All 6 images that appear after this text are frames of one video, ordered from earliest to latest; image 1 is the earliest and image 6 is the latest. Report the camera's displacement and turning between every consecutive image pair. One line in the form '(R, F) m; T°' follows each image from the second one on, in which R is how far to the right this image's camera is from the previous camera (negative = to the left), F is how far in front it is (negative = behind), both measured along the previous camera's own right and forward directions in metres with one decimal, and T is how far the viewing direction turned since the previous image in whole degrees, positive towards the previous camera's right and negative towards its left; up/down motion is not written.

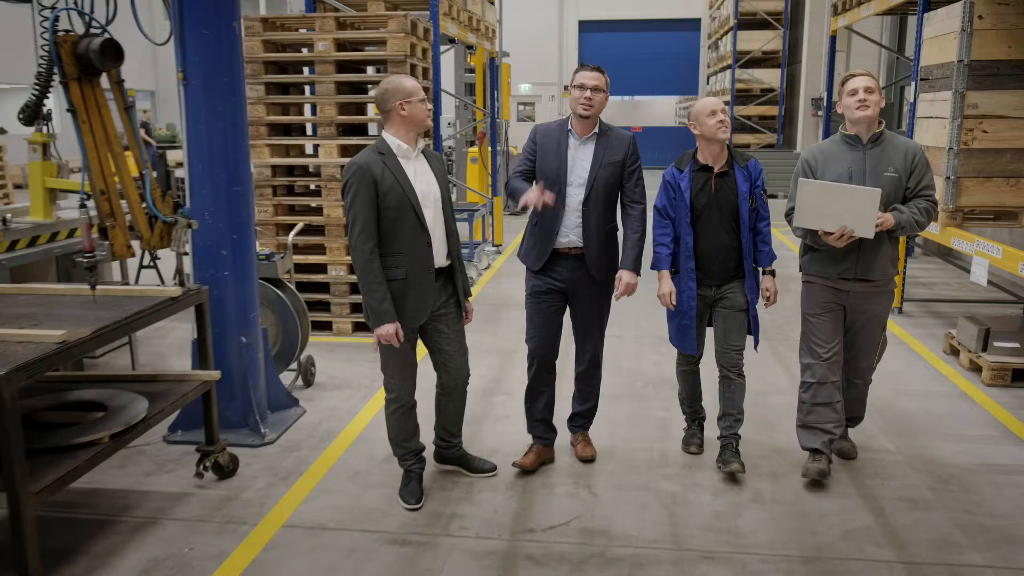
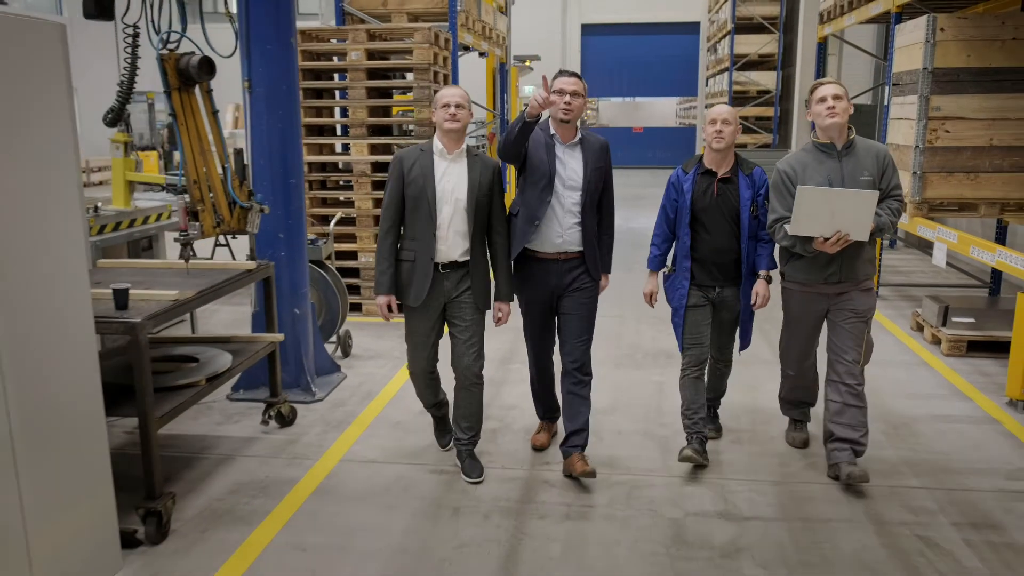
(-0.1, -0.7) m; 0°
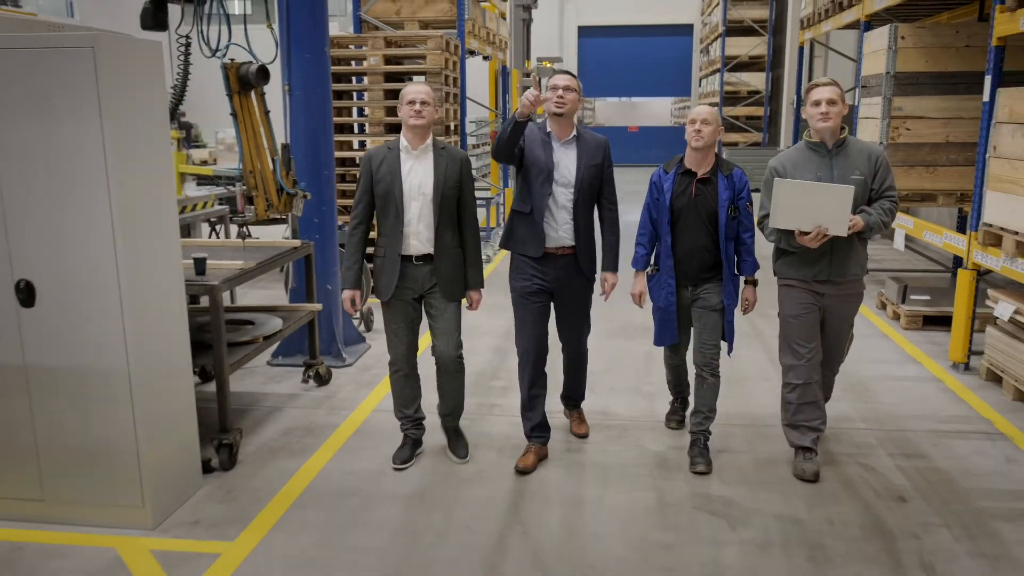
(-0.1, -0.7) m; 0°
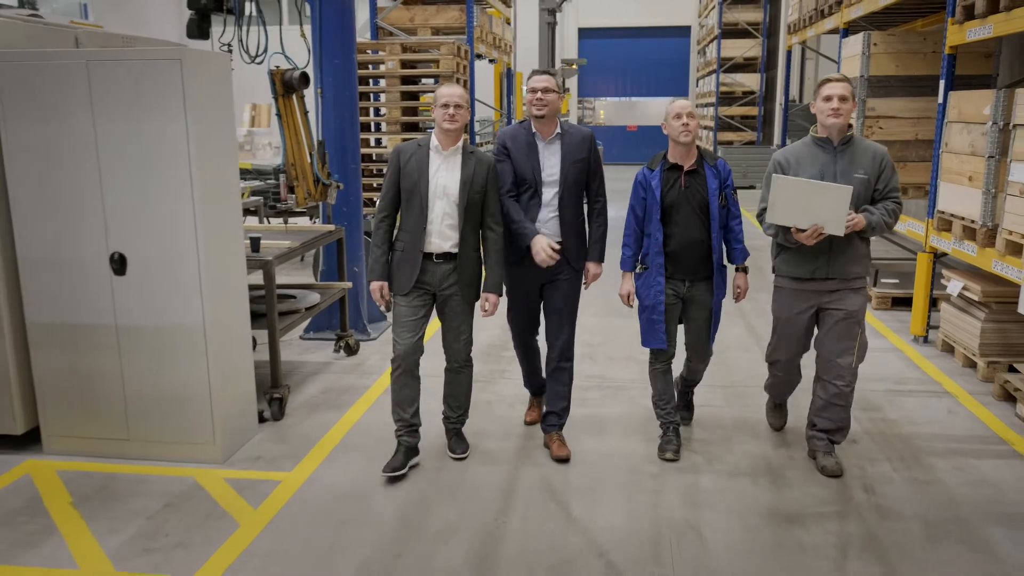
(-0.1, -0.6) m; 0°
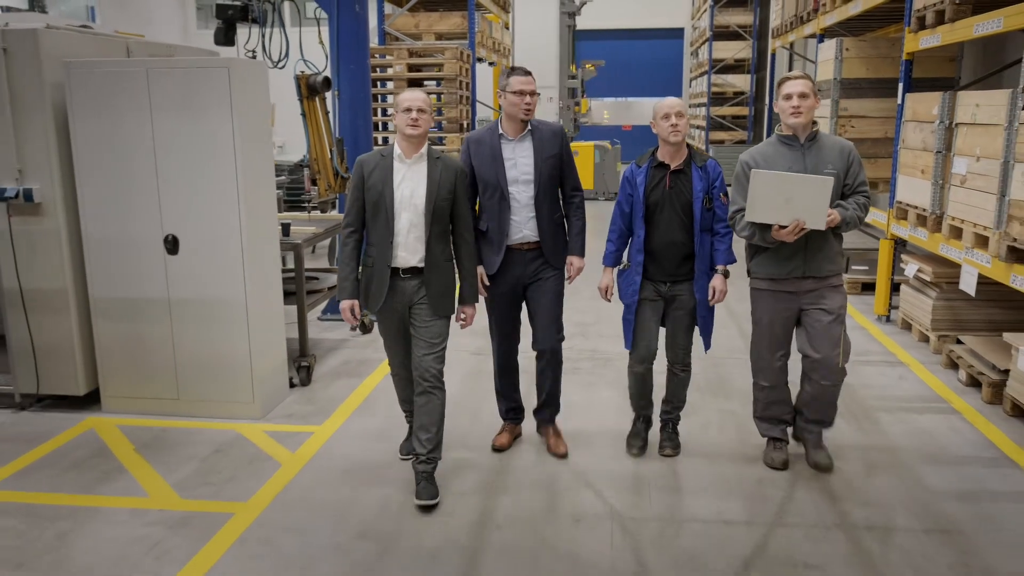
(0.0, -0.6) m; 0°
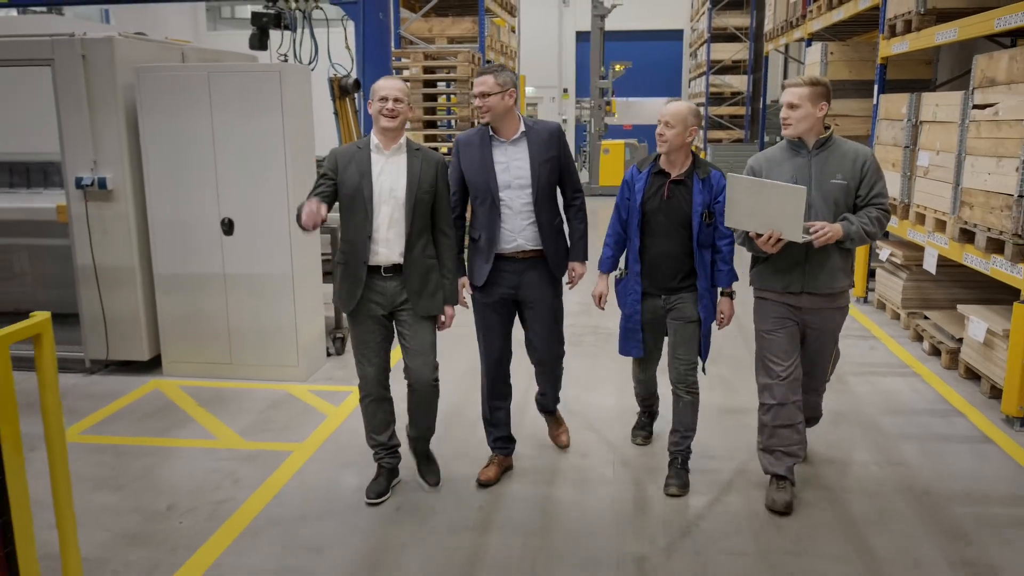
(-0.1, -0.6) m; 0°
